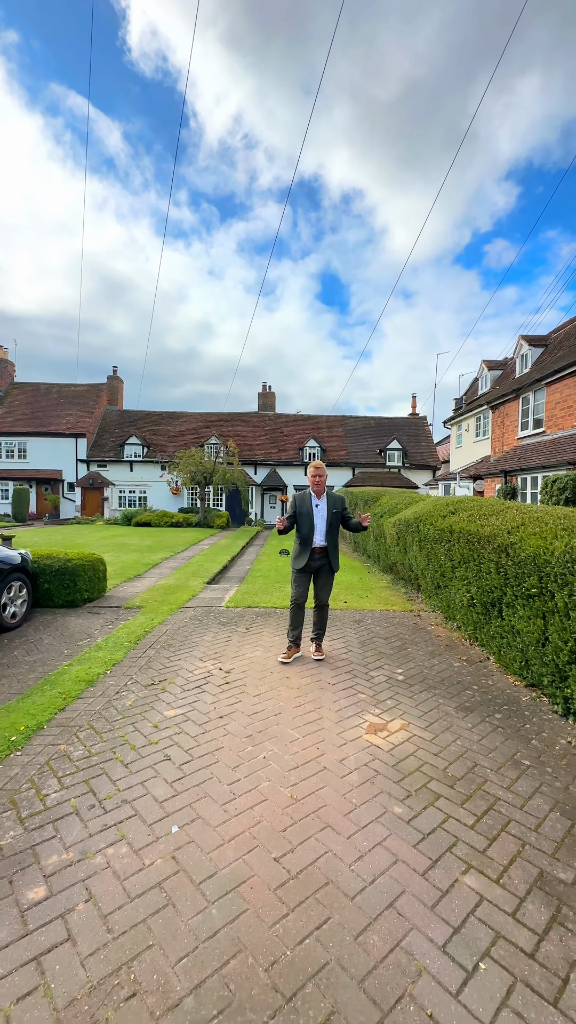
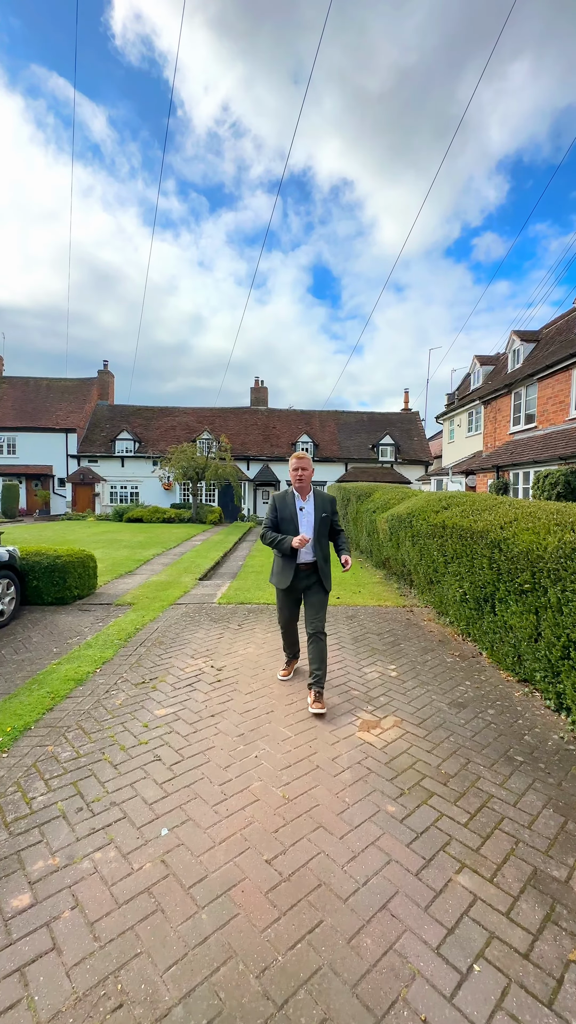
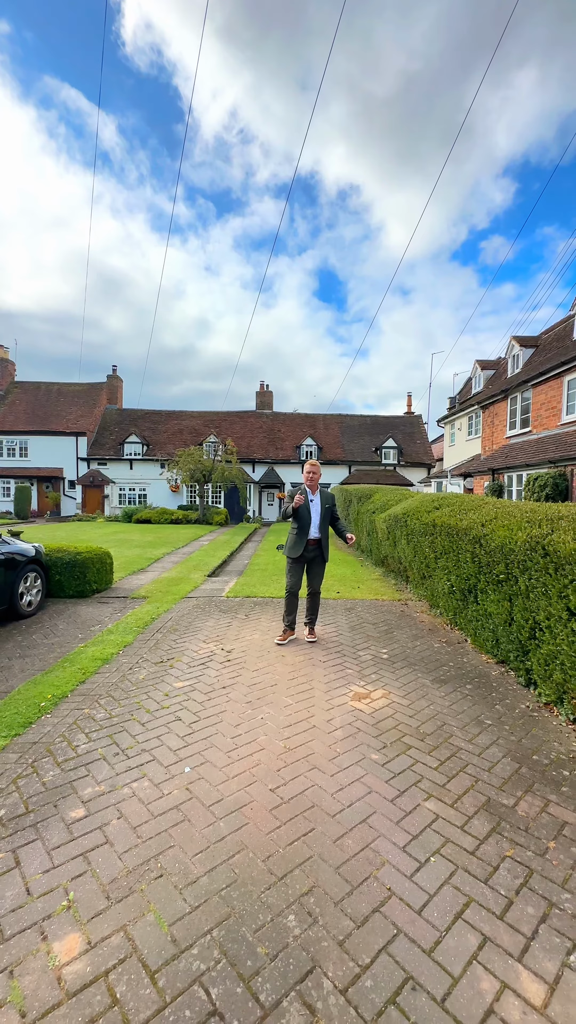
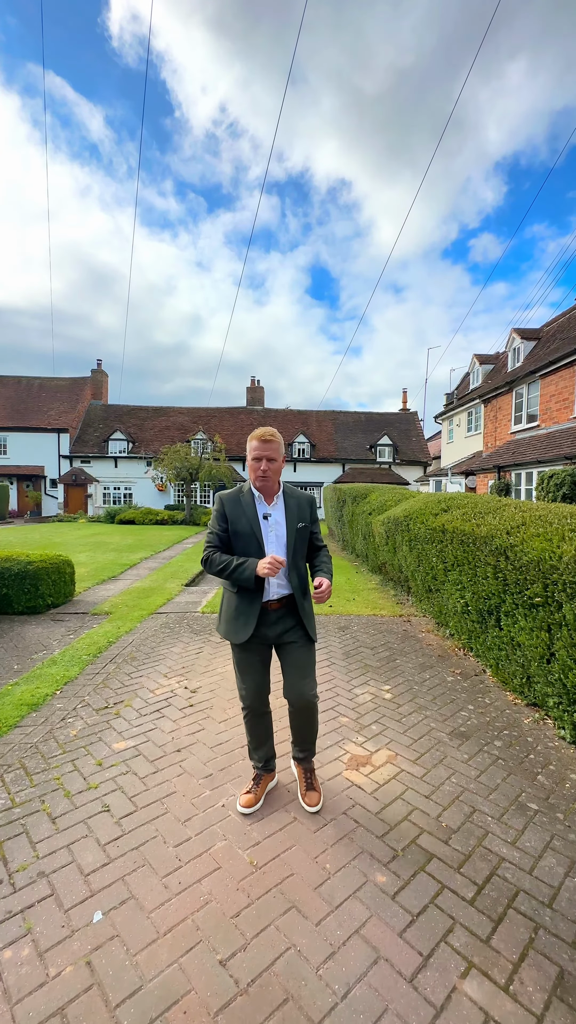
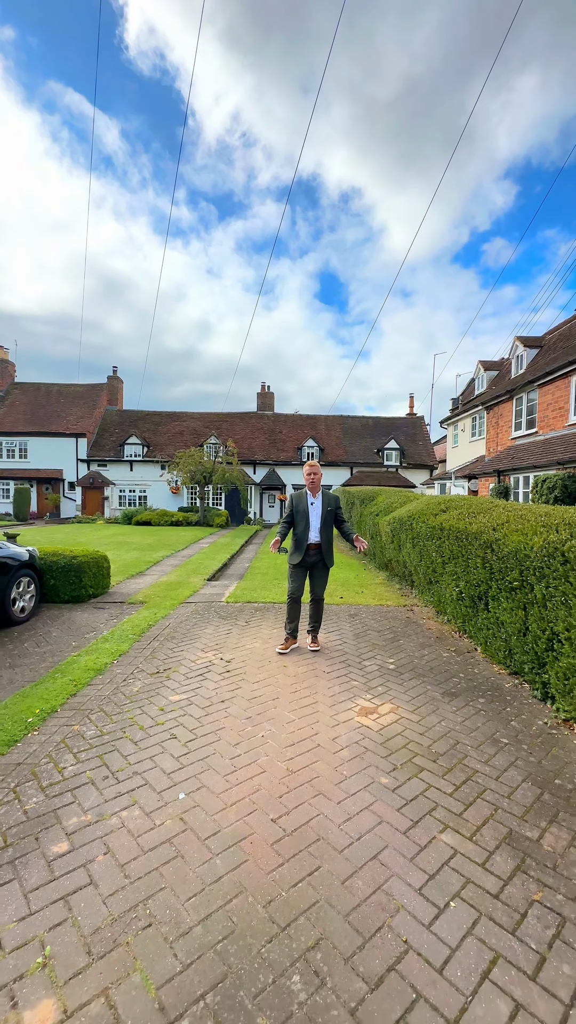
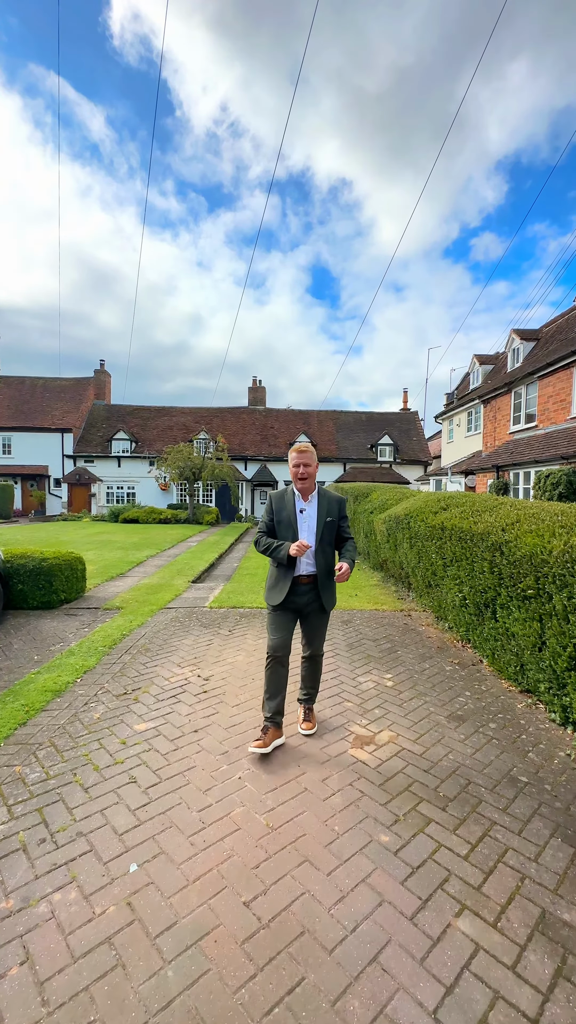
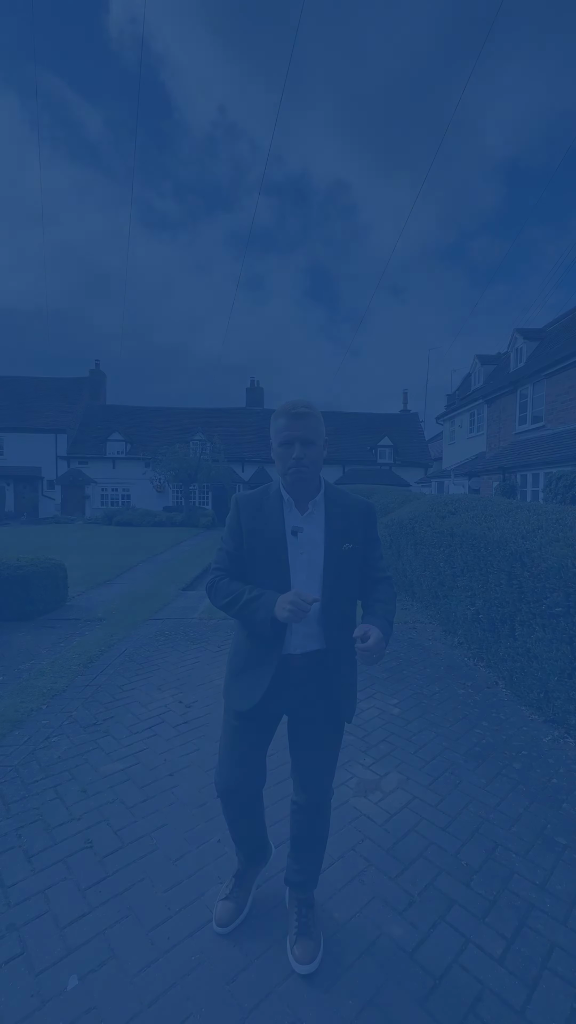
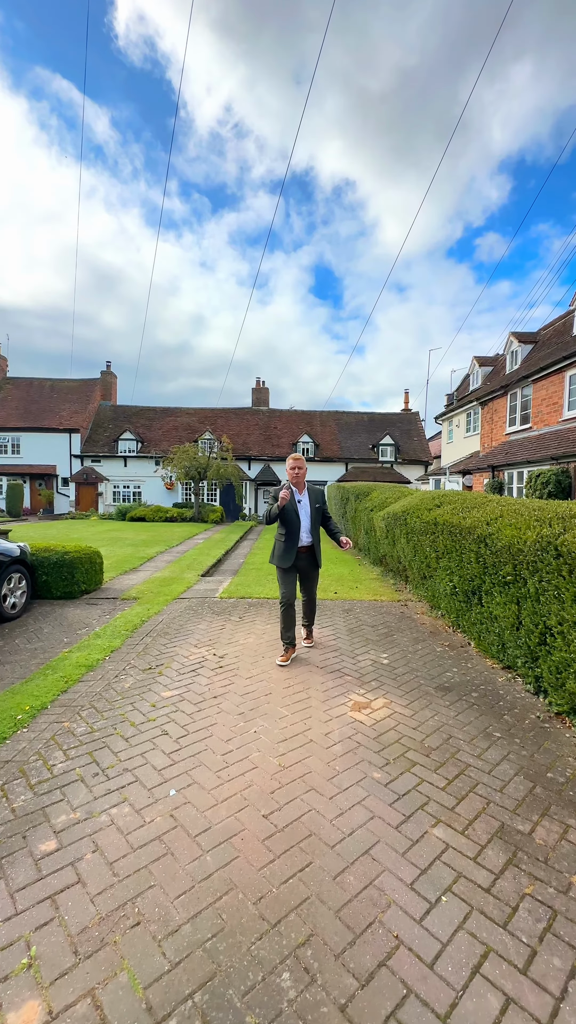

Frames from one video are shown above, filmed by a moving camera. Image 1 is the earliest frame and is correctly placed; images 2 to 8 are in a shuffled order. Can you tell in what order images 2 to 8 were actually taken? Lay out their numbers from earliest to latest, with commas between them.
5, 3, 8, 2, 6, 4, 7
